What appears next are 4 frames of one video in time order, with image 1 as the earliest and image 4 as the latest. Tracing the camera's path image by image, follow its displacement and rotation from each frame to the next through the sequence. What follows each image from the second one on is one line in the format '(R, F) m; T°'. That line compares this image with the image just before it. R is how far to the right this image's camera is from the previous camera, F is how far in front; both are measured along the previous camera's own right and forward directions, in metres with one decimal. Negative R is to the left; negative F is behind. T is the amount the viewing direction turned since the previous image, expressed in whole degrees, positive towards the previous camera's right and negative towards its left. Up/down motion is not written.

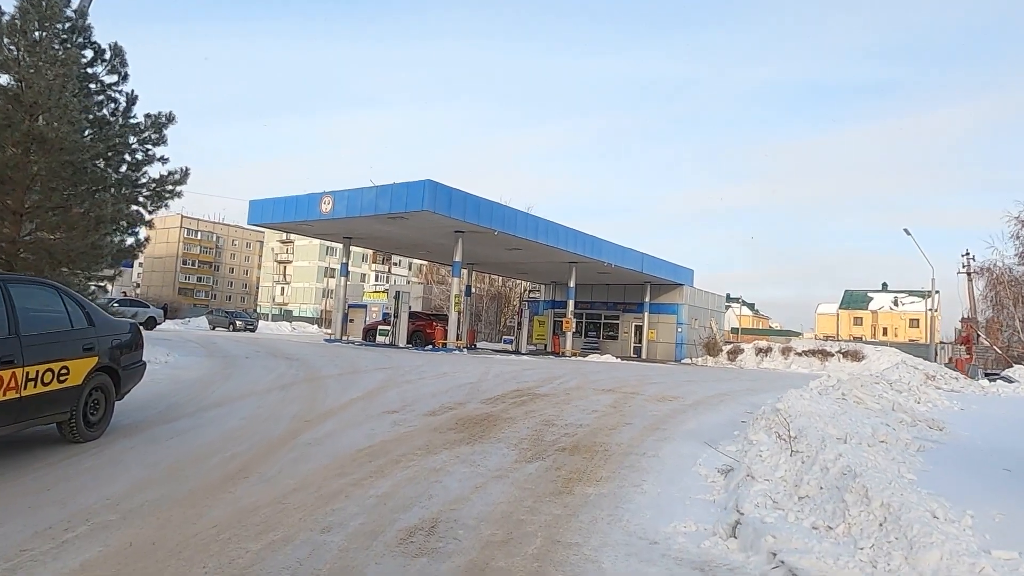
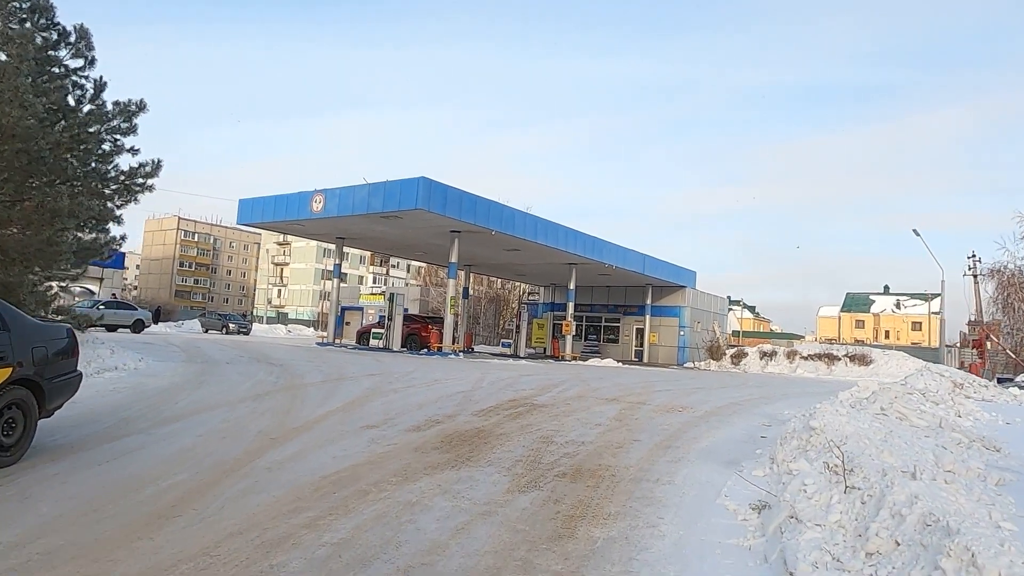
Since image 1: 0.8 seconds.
(+0.1, +1.0) m; 0°
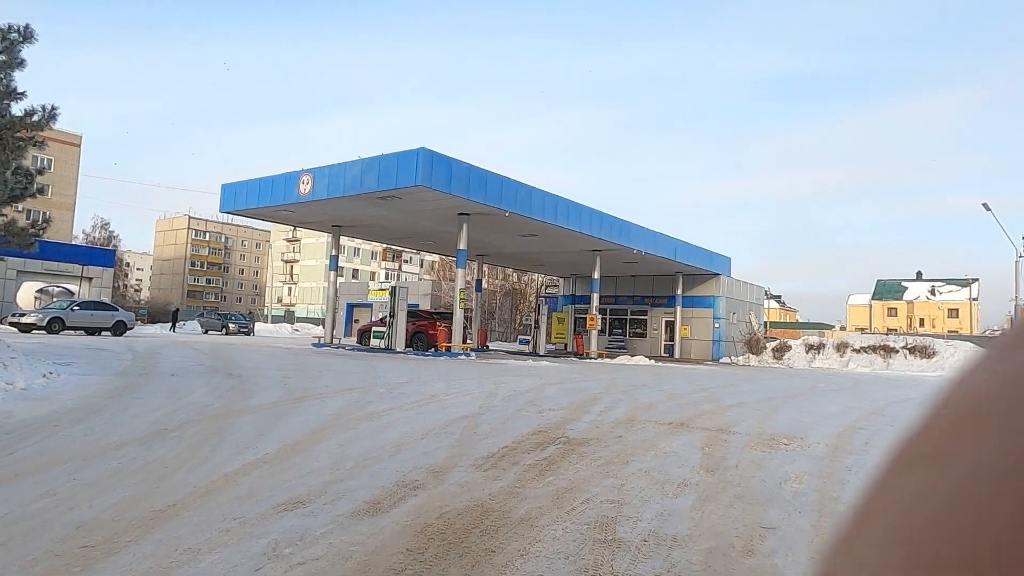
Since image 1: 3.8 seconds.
(-0.1, +3.7) m; -1°
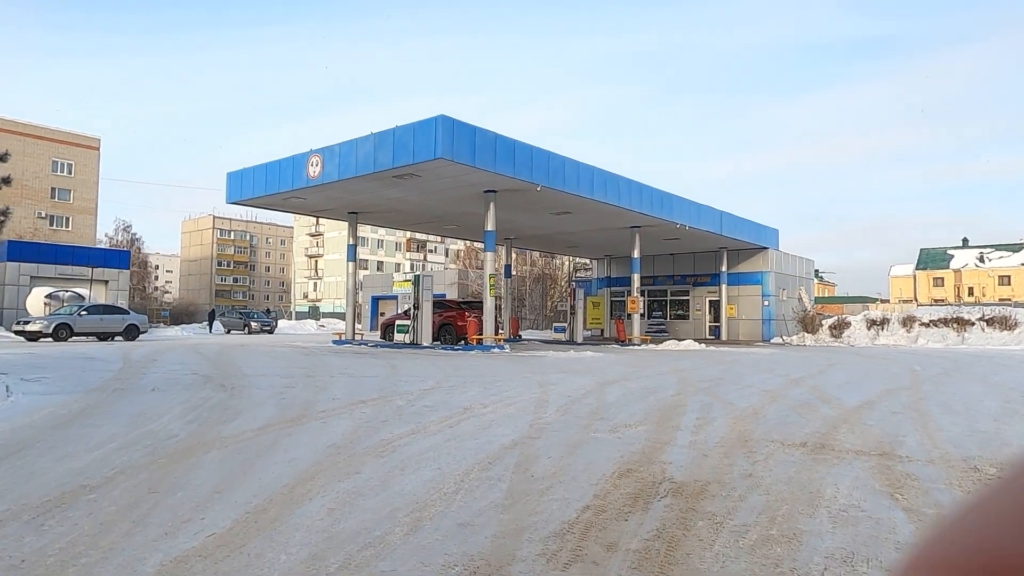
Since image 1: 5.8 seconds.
(-0.3, +2.5) m; -2°
